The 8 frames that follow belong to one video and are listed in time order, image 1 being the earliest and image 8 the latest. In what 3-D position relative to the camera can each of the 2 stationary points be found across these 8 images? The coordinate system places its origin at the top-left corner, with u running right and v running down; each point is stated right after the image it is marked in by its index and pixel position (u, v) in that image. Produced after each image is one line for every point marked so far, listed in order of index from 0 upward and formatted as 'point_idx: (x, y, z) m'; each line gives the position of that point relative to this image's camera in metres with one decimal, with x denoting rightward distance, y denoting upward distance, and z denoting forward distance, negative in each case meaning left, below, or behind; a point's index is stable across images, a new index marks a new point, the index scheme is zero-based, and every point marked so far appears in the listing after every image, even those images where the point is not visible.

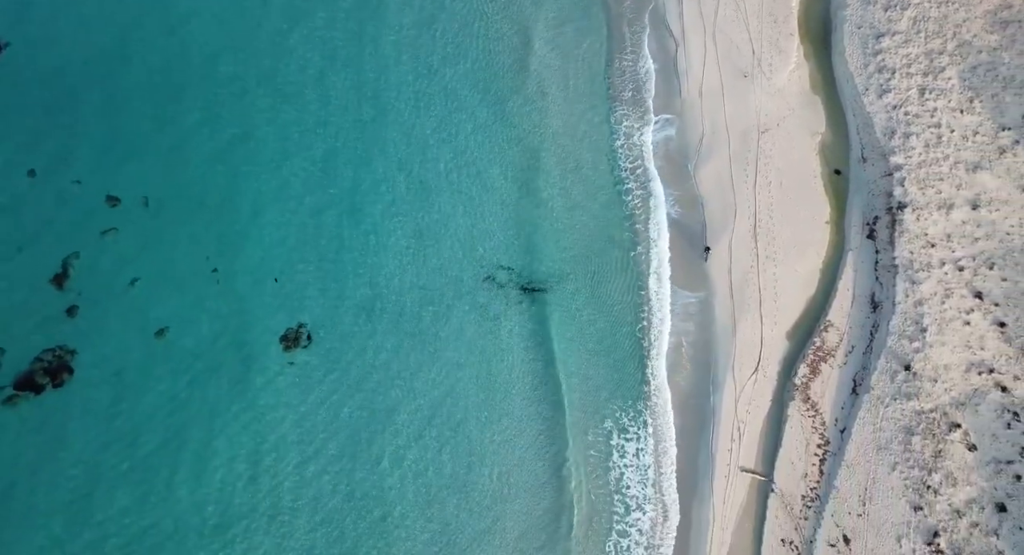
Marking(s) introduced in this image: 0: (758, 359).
0: (+5.6, -1.8, +19.3) m
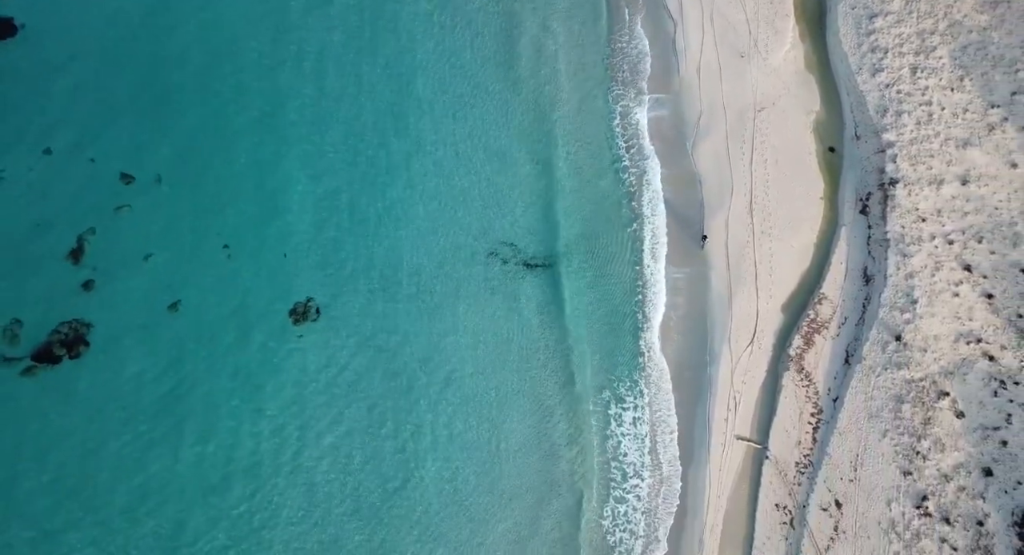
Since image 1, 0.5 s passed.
0: (+5.6, -1.3, +19.9) m
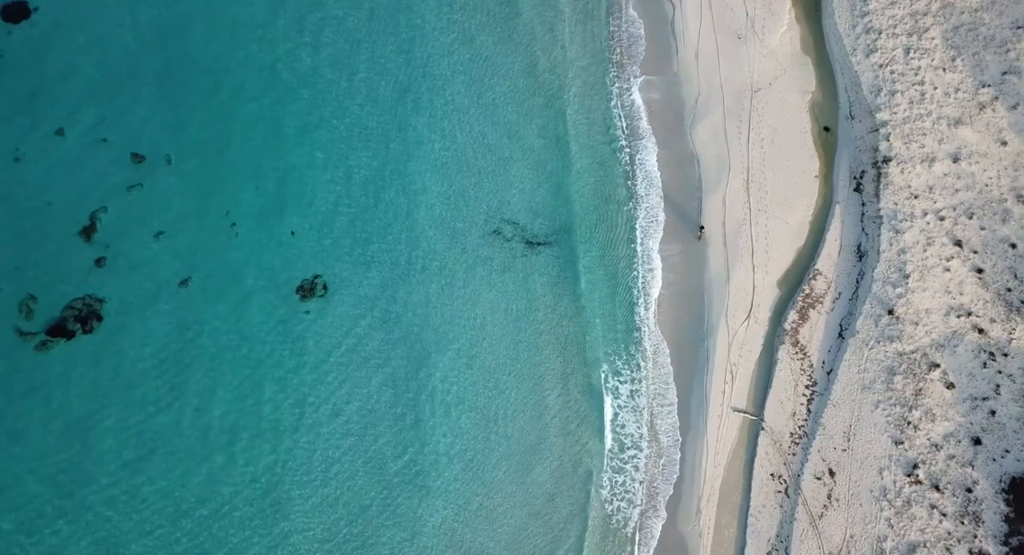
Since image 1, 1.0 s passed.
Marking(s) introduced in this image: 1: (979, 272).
0: (+5.7, -0.7, +20.4) m
1: (+10.9, +0.1, +19.9) m
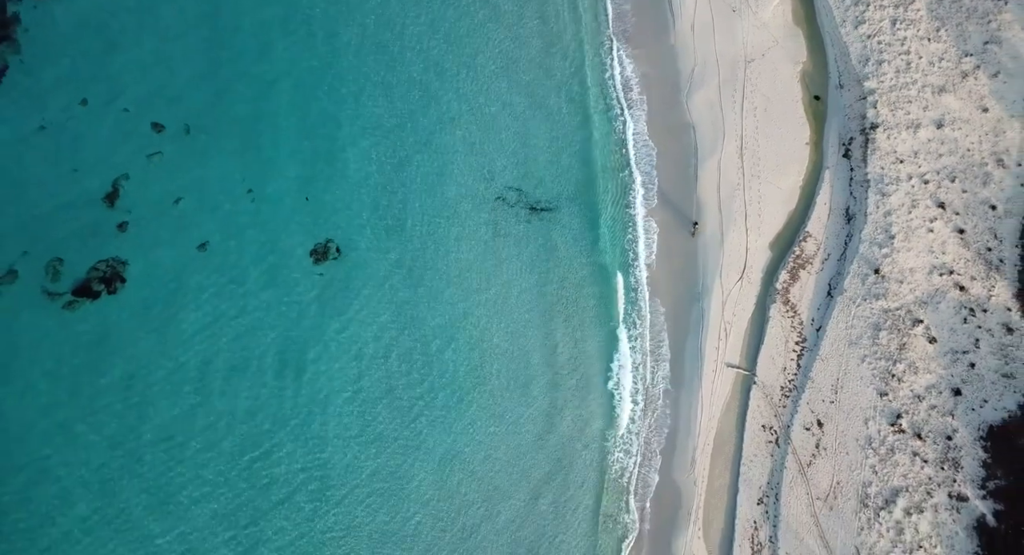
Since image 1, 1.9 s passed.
0: (+5.8, +0.3, +21.5) m
1: (+11.0, +1.1, +21.0) m
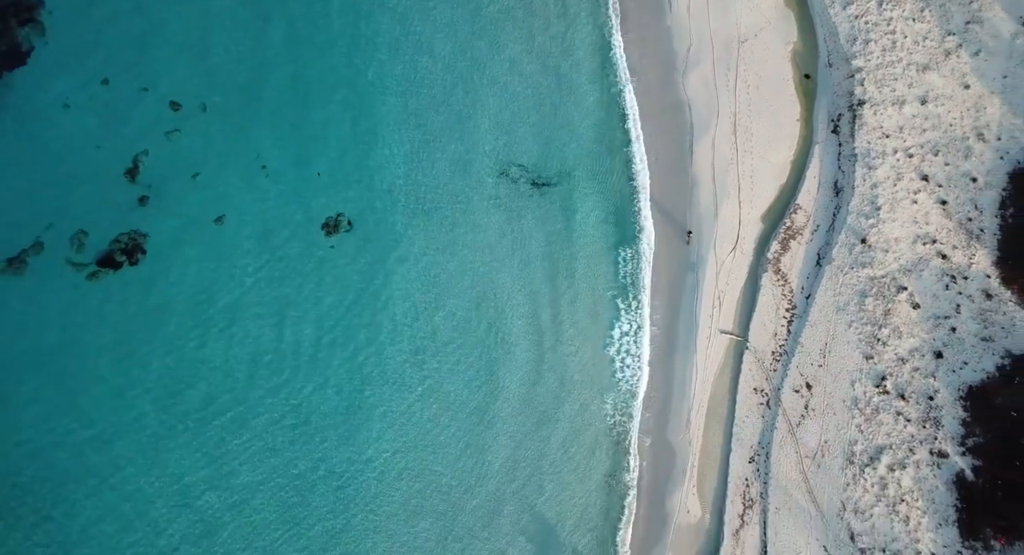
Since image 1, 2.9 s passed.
0: (+5.9, +1.0, +22.5) m
1: (+11.1, +1.9, +22.0) m
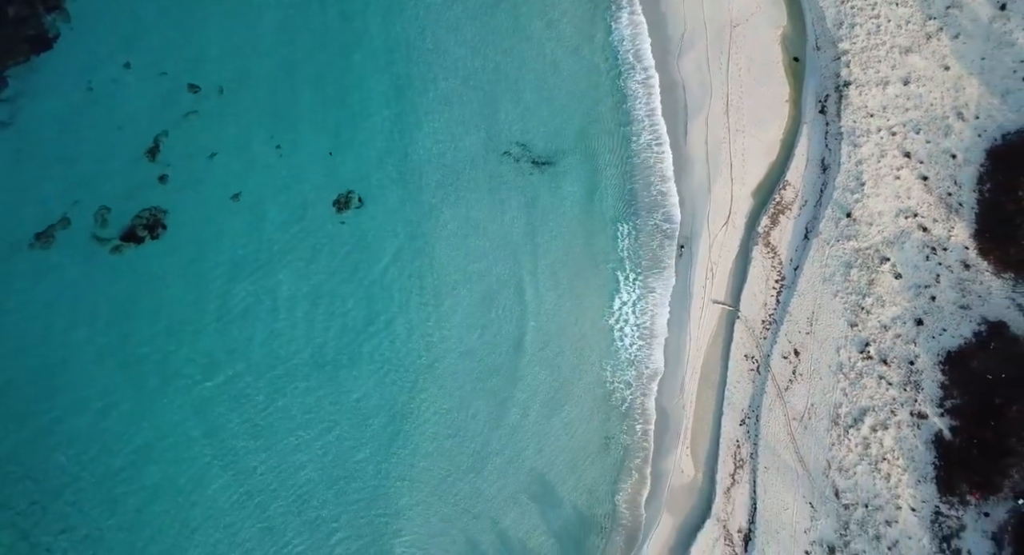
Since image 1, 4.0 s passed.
0: (+6.0, +1.8, +23.7) m
1: (+11.2, +2.7, +23.2) m
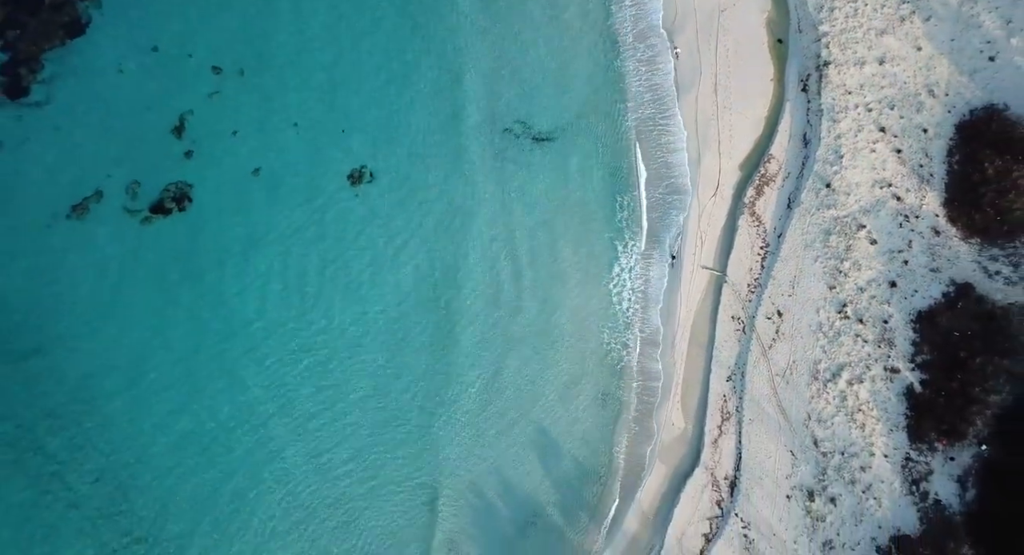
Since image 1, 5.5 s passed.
0: (+6.1, +2.7, +25.4) m
1: (+11.3, +3.7, +24.9) m
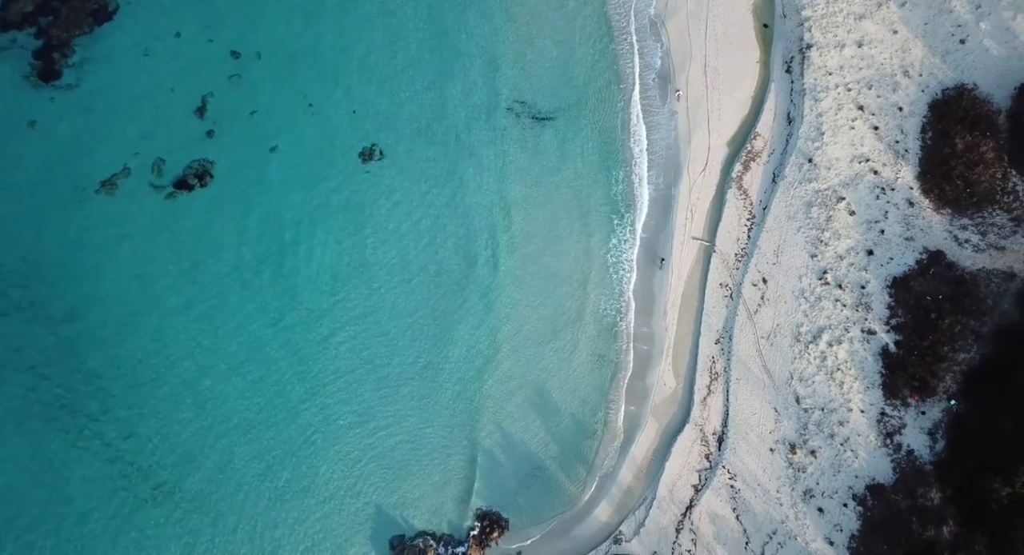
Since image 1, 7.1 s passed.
0: (+6.2, +3.7, +27.1) m
1: (+11.4, +4.7, +26.6) m
